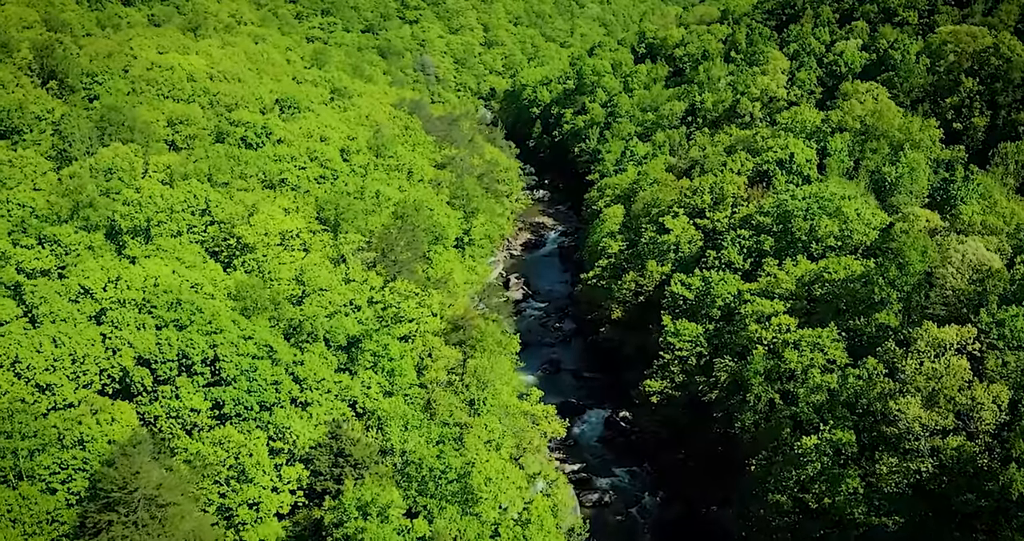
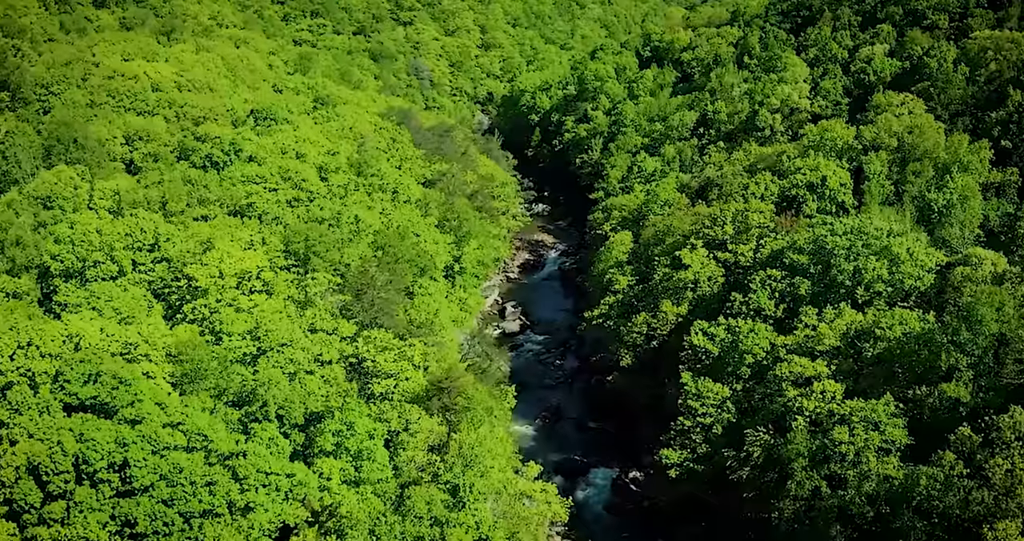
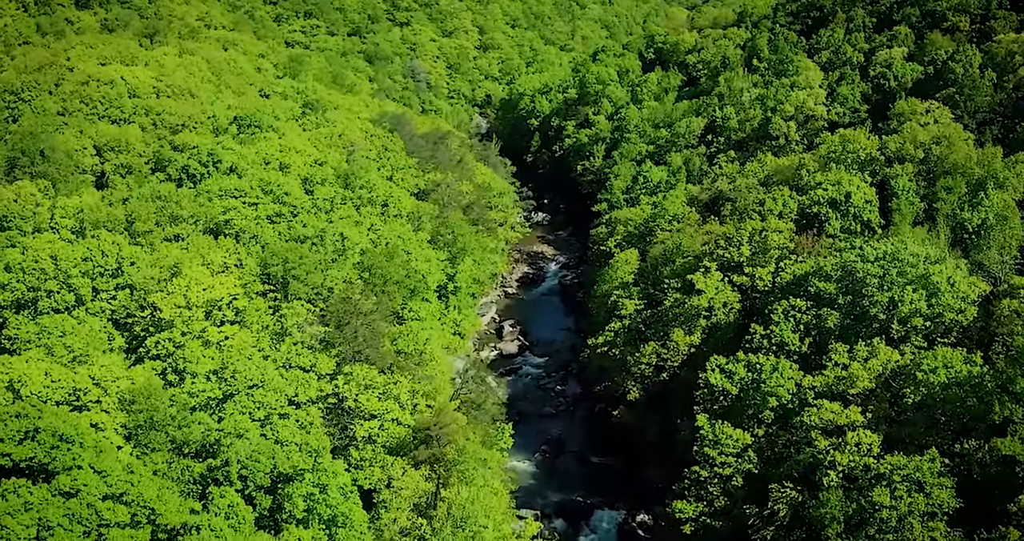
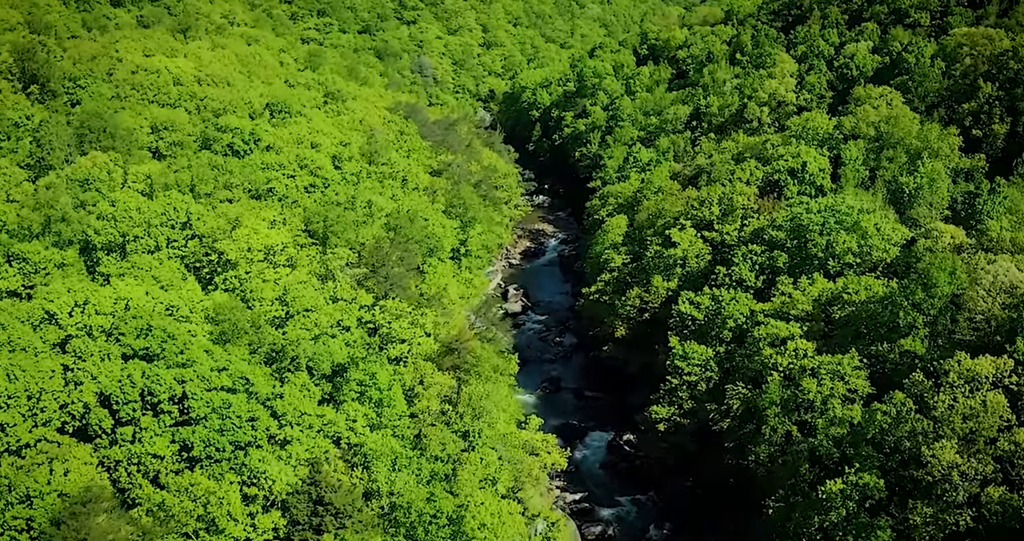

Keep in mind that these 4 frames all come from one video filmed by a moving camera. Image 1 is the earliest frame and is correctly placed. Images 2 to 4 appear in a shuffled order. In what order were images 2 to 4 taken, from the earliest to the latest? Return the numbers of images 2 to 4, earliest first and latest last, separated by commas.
4, 2, 3
